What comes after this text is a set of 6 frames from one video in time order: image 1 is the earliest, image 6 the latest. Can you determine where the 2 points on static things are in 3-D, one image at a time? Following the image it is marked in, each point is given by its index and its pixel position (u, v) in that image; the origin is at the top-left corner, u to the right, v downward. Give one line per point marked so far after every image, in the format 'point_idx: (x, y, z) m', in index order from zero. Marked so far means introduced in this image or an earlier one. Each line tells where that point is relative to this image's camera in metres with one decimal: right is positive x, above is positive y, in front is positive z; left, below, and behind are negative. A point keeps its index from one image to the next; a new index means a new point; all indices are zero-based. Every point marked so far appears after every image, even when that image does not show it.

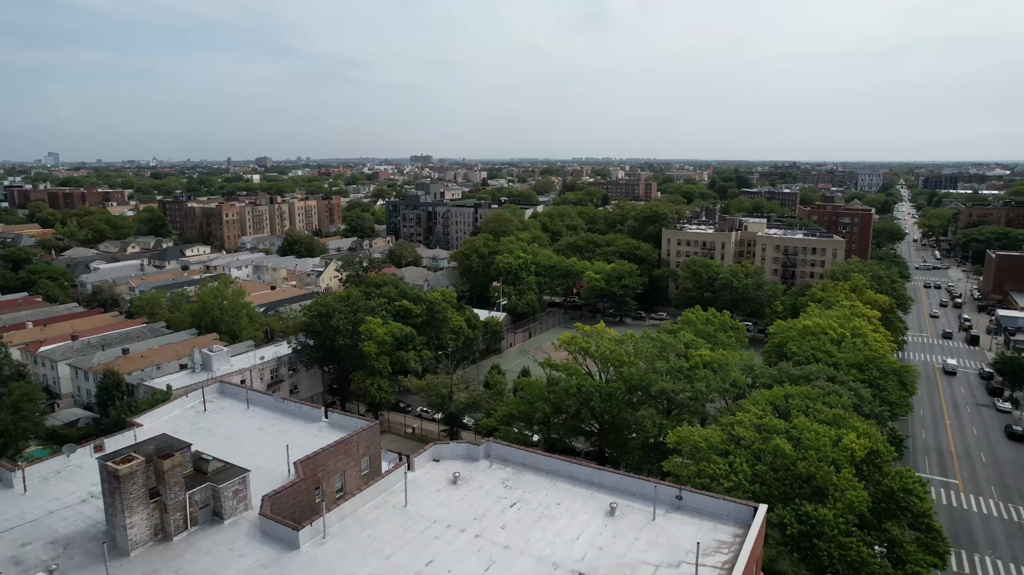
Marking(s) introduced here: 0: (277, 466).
0: (-6.9, -5.3, +19.9) m
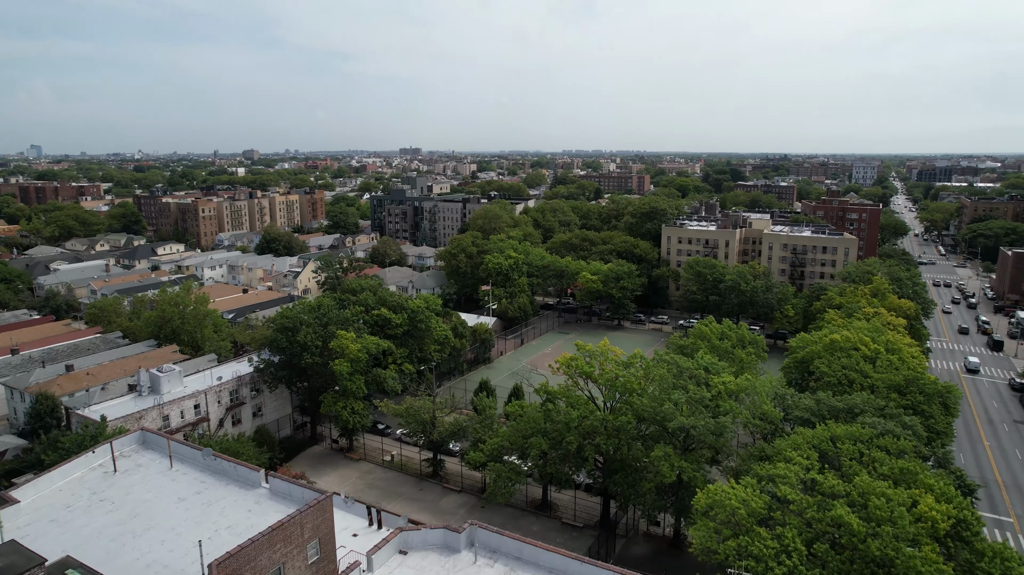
0: (-7.1, -6.1, +14.9) m
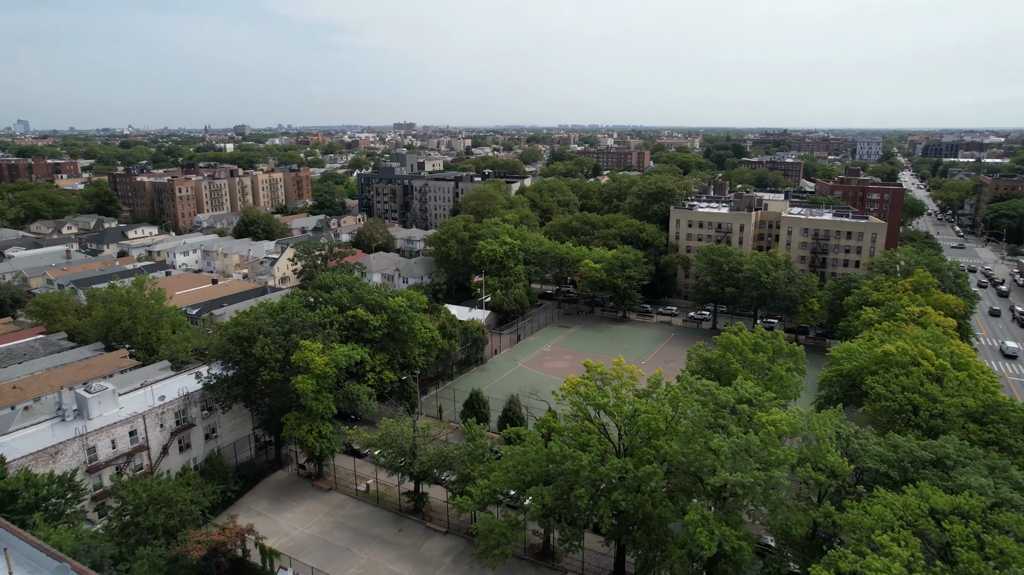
0: (-7.2, -7.1, +9.0) m
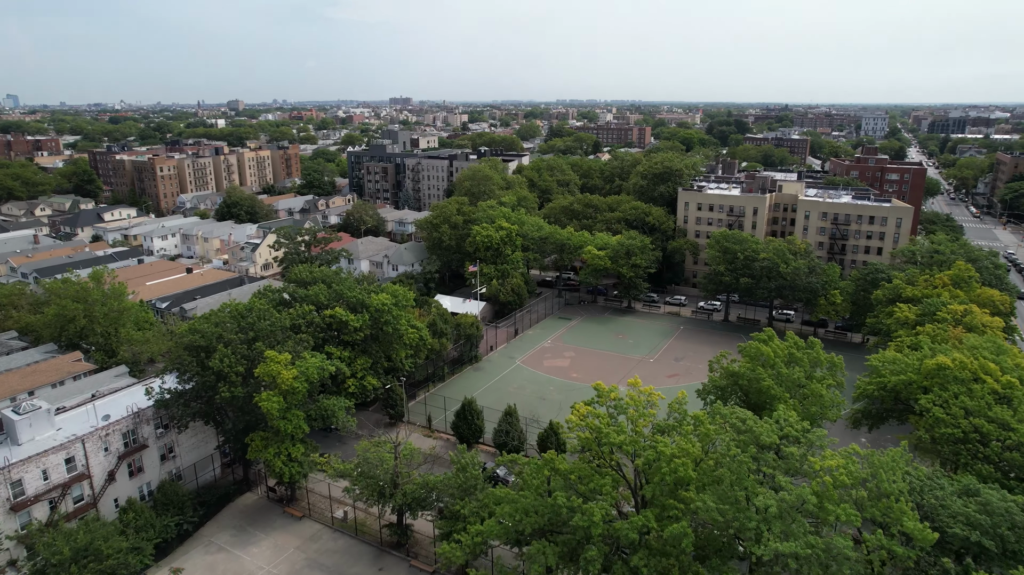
0: (-7.3, -8.0, +4.9) m
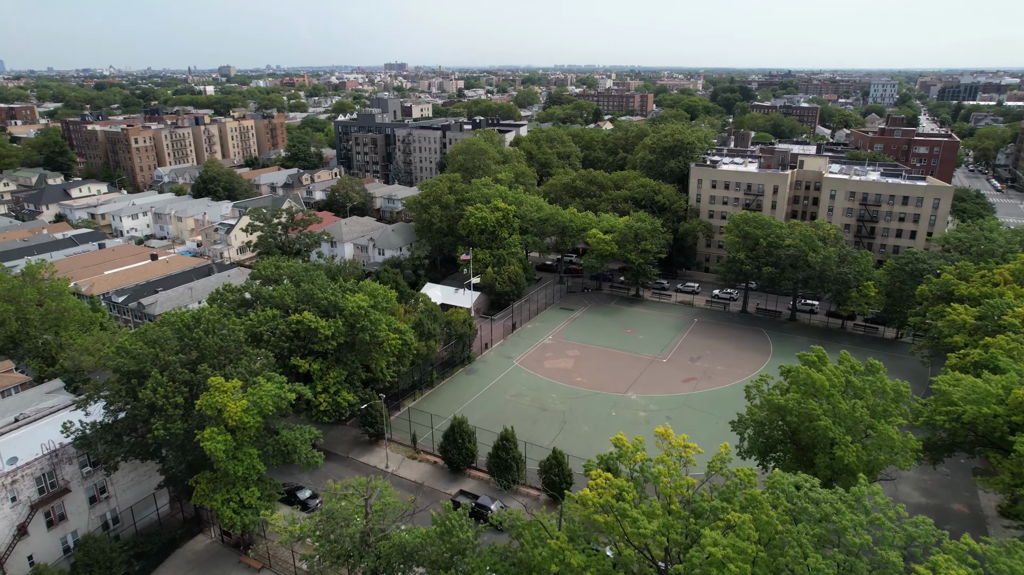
0: (-7.3, -9.6, 0.0) m
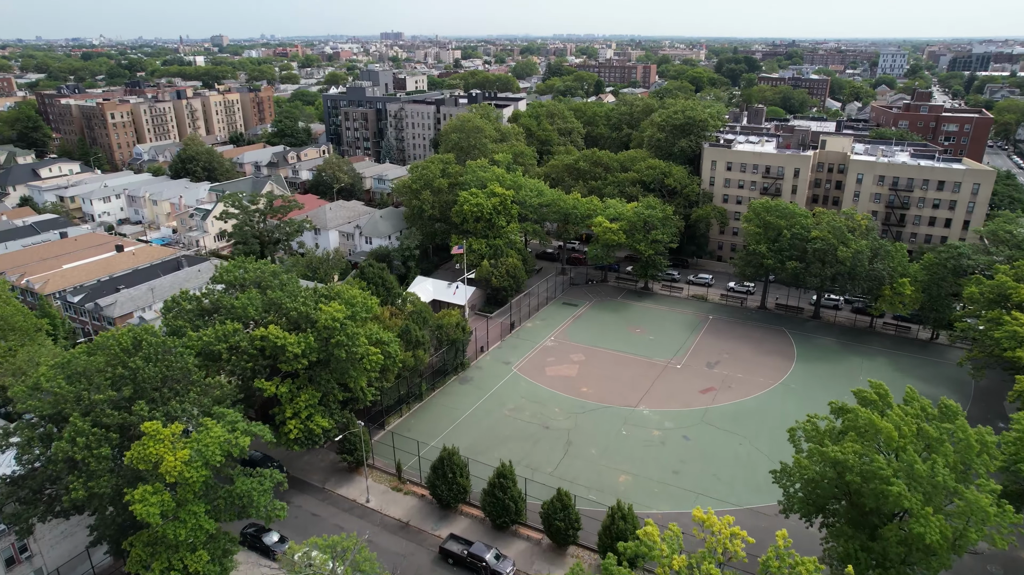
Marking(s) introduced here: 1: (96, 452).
0: (-7.3, -11.3, -4.0) m
1: (-12.1, -4.7, +19.7) m
